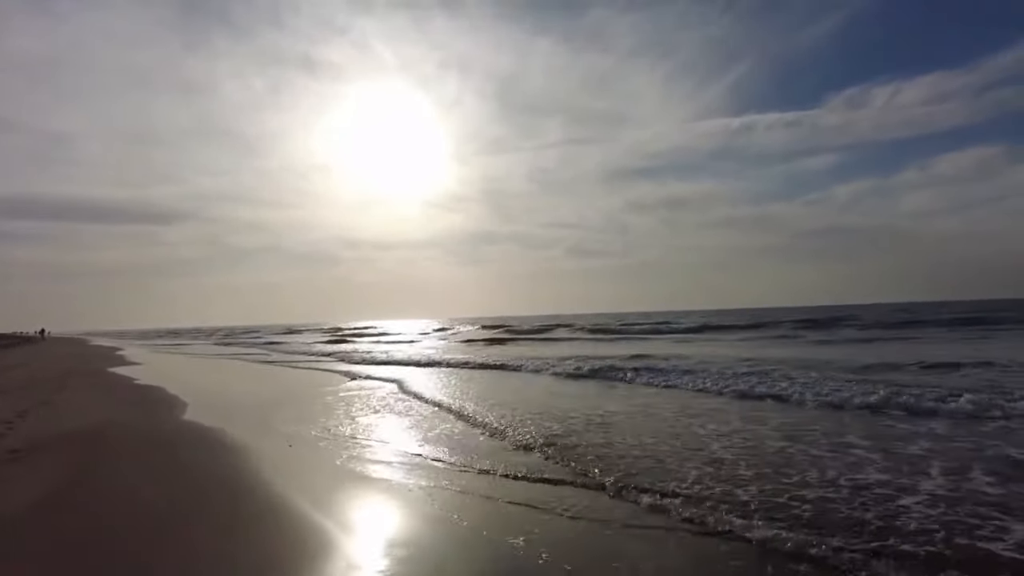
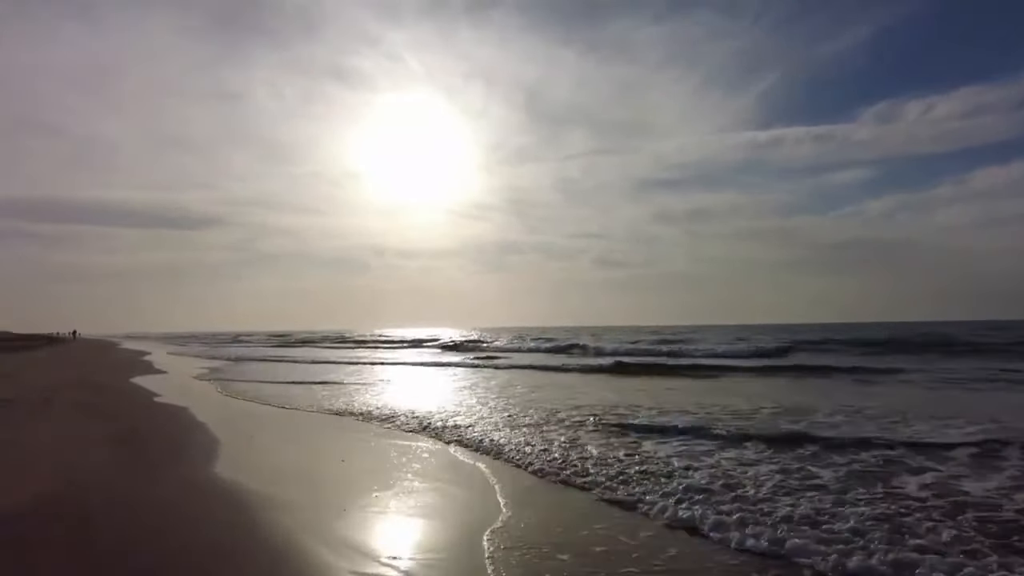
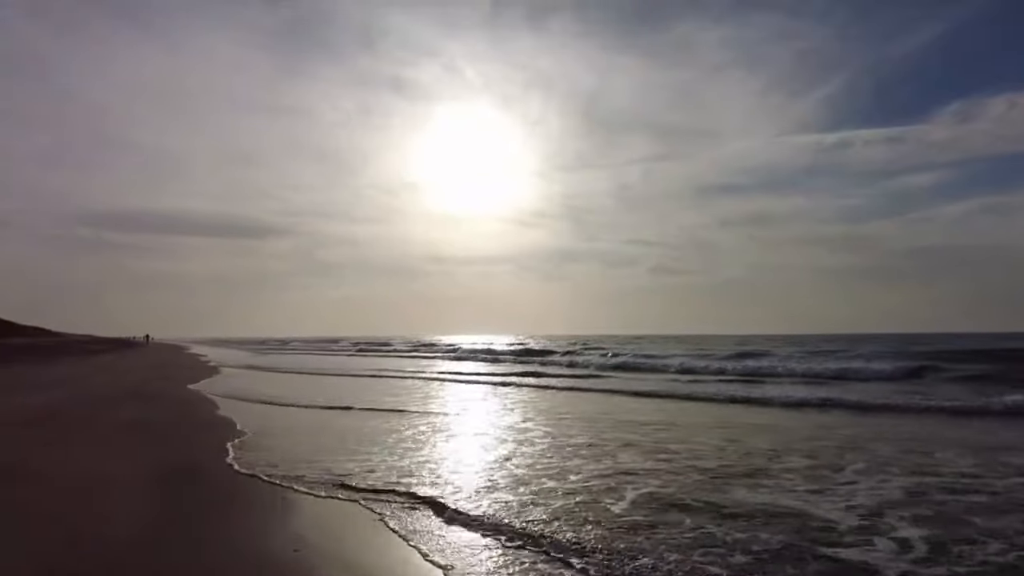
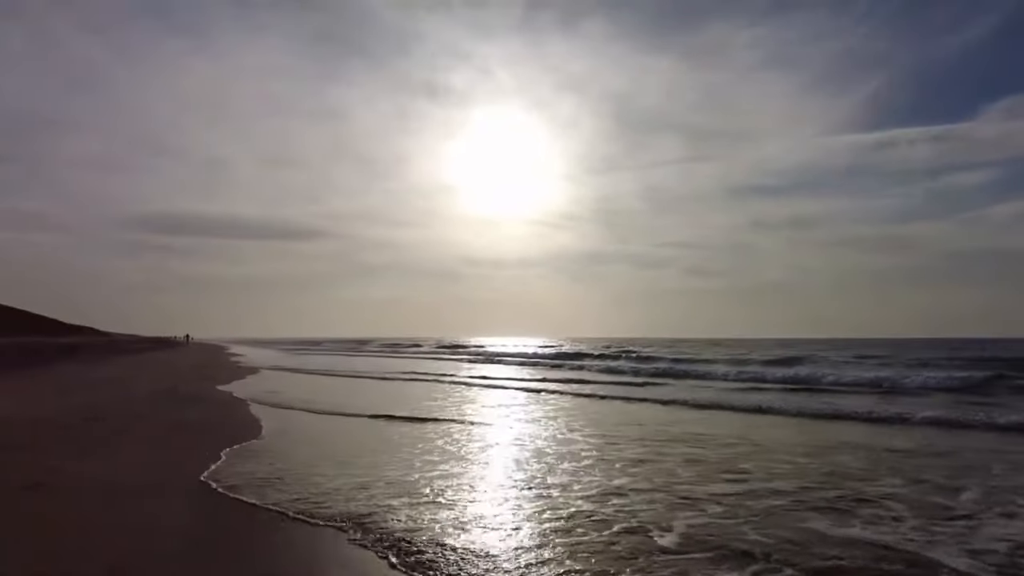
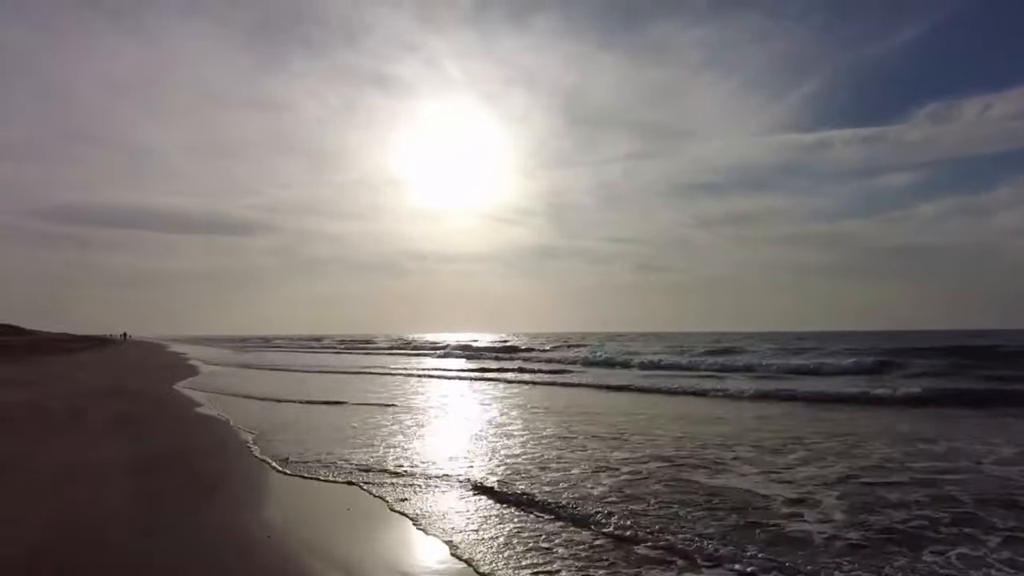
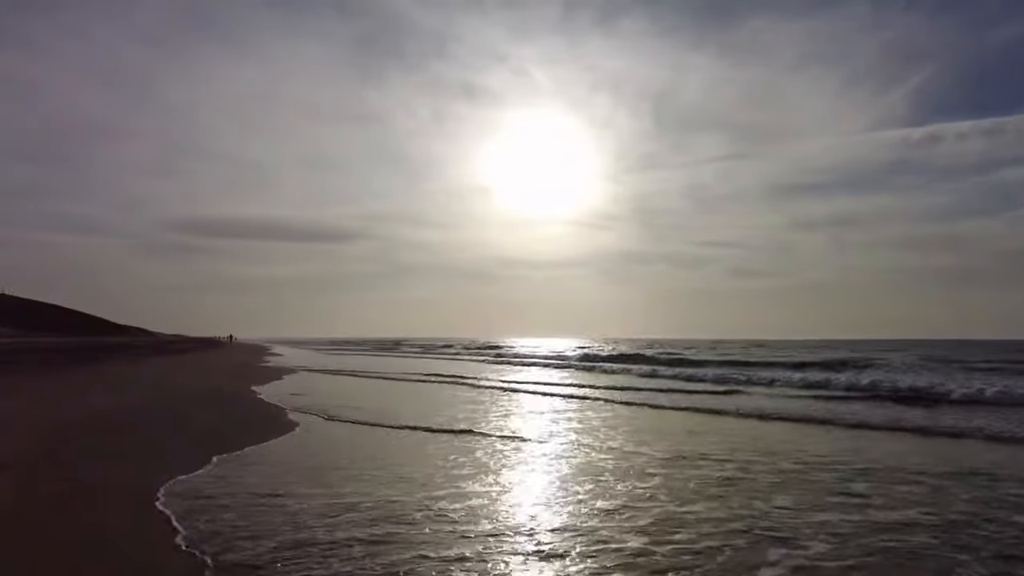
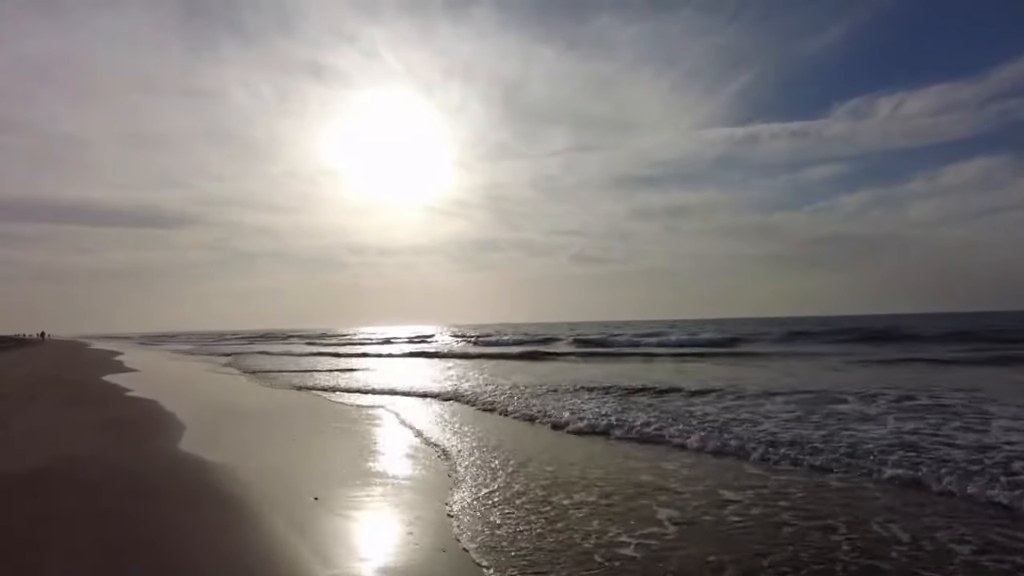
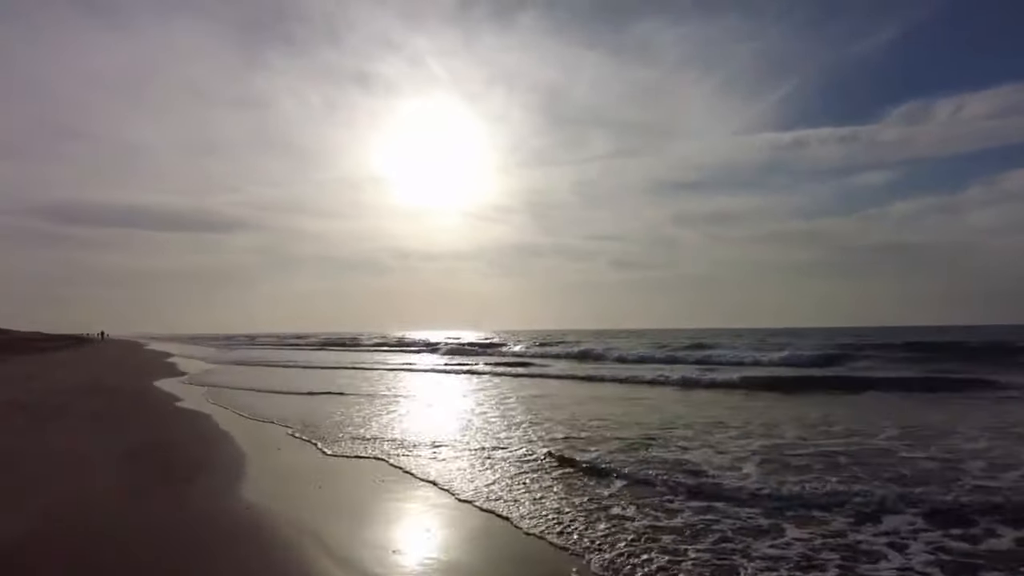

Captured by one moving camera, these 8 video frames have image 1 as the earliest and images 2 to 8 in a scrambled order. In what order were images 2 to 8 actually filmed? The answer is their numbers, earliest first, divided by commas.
7, 2, 8, 5, 3, 4, 6
